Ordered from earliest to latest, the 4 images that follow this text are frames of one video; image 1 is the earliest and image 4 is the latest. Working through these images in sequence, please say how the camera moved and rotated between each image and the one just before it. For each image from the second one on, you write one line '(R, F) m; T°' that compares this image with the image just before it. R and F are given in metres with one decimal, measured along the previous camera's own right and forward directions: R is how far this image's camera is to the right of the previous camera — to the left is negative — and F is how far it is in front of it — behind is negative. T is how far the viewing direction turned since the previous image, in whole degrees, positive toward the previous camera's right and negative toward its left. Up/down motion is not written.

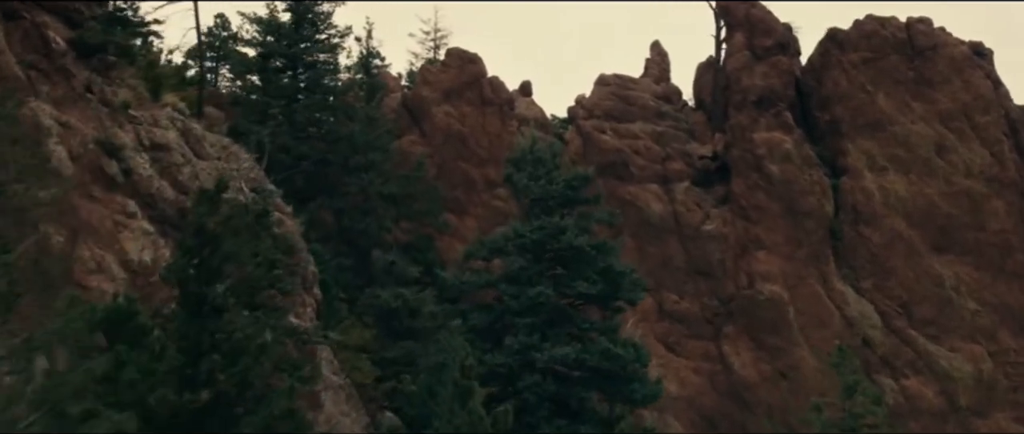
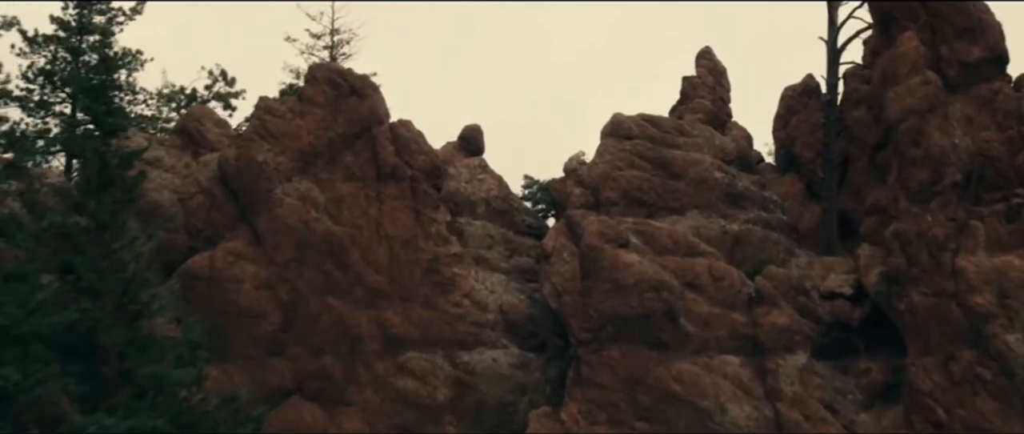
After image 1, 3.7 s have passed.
(+1.3, +20.4) m; 0°
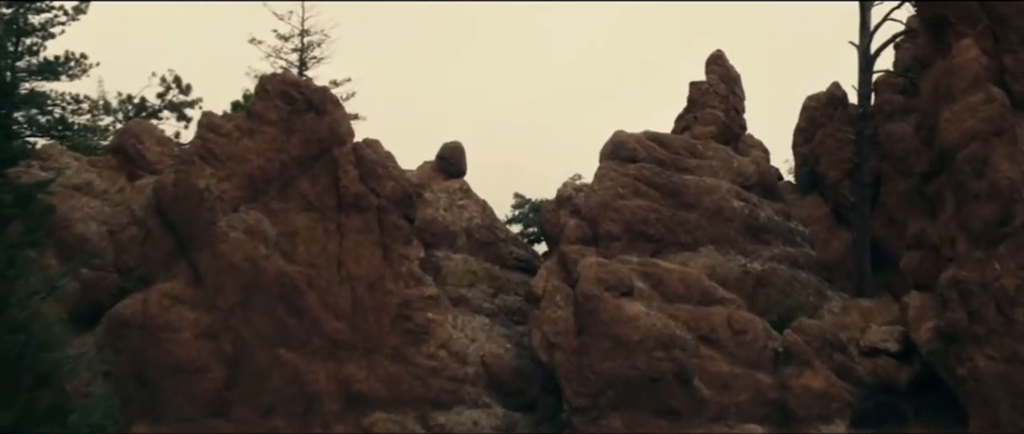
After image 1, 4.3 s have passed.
(+0.2, +2.9) m; 0°
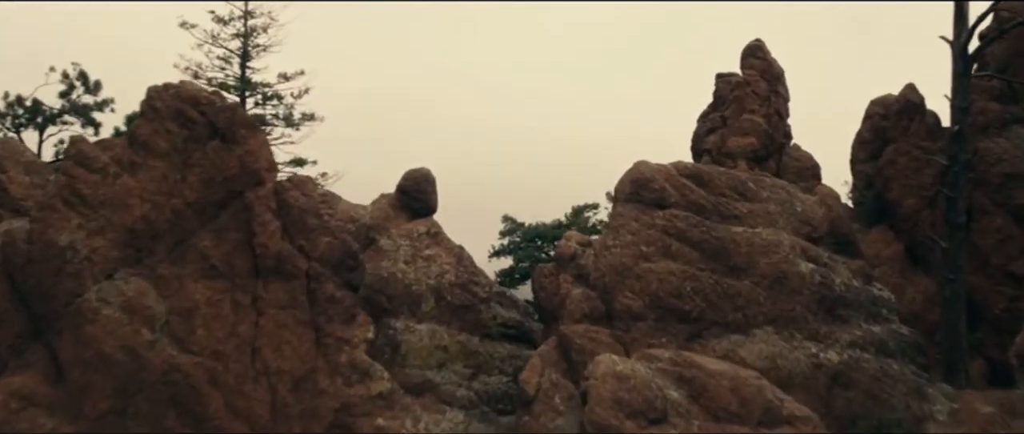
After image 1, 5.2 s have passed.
(+0.2, +4.8) m; 0°
